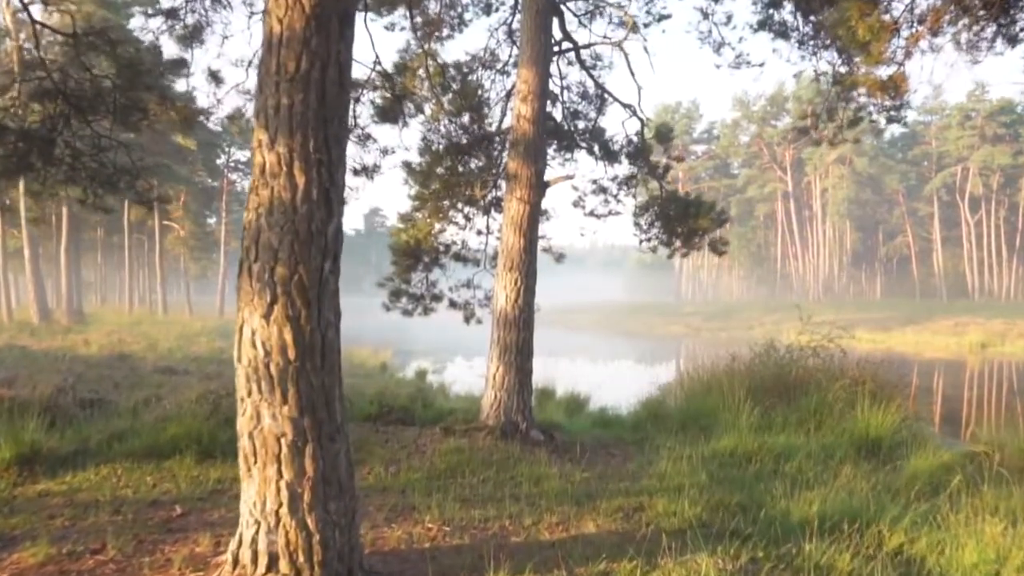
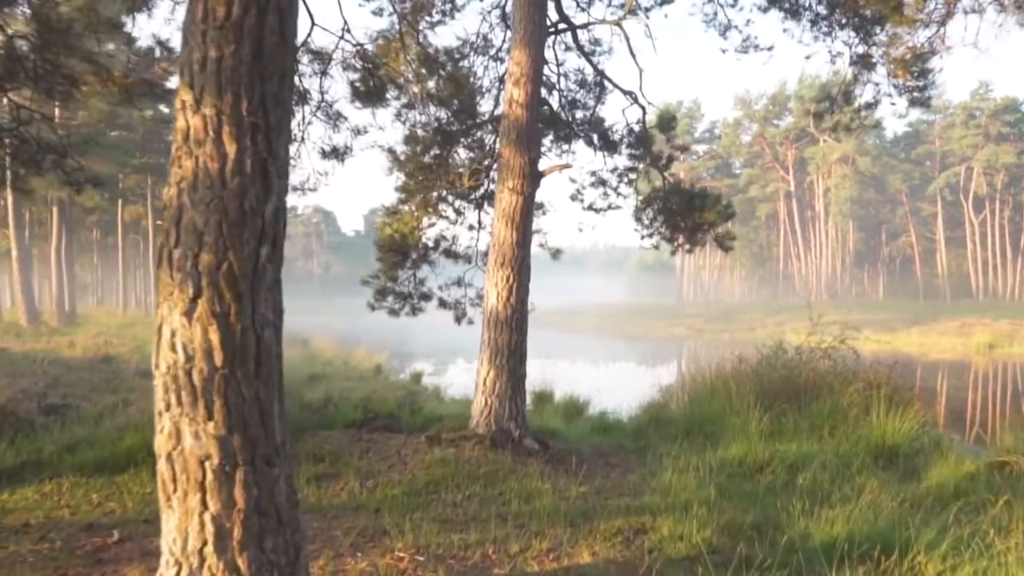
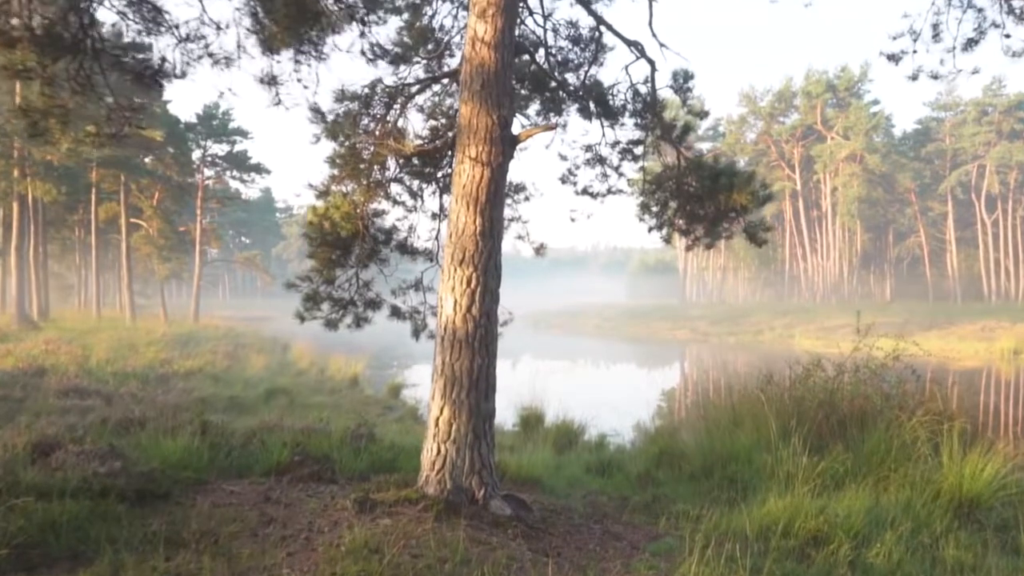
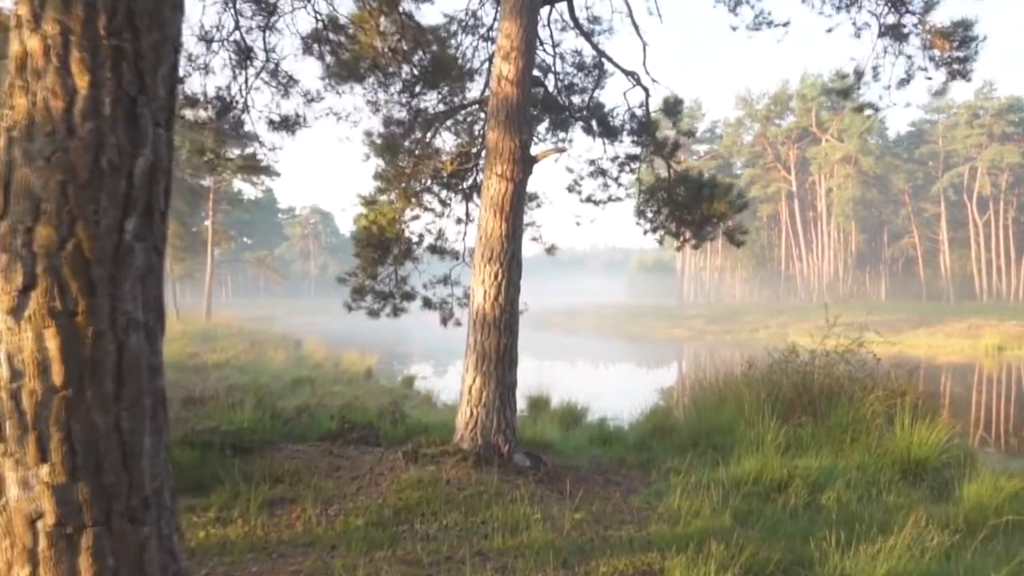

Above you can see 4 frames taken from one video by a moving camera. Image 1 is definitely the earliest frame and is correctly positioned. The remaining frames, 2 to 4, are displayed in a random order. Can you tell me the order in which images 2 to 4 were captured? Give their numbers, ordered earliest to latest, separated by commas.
2, 4, 3
